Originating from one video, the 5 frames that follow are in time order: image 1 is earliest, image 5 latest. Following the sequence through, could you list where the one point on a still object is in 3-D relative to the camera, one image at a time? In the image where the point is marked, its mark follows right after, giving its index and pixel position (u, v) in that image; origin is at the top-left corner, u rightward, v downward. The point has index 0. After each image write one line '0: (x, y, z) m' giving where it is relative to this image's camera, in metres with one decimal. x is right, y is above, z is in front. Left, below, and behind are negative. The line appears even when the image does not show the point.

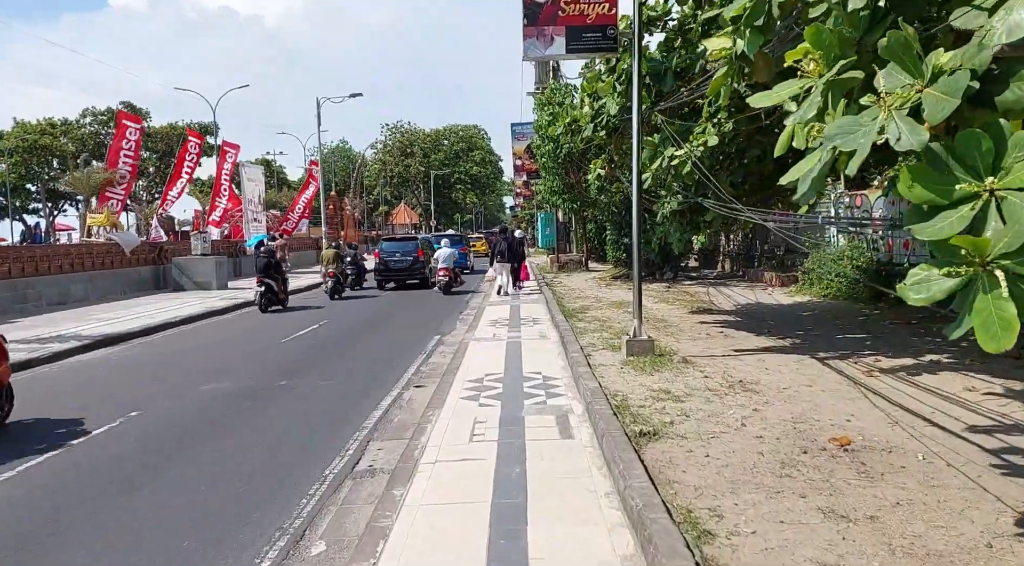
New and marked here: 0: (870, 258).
0: (+7.3, +0.5, +15.7) m
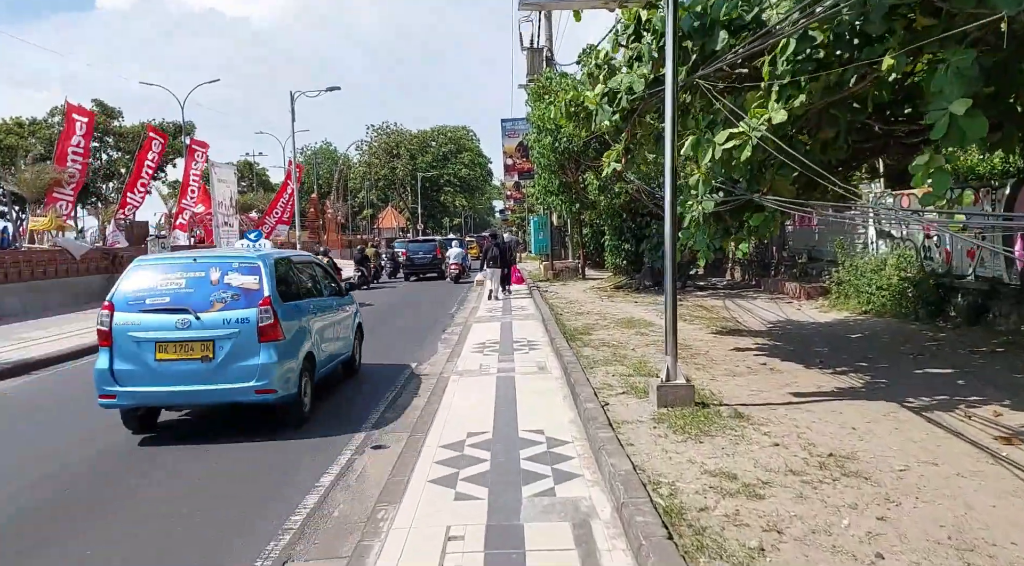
0: (+7.1, +0.3, +13.4) m
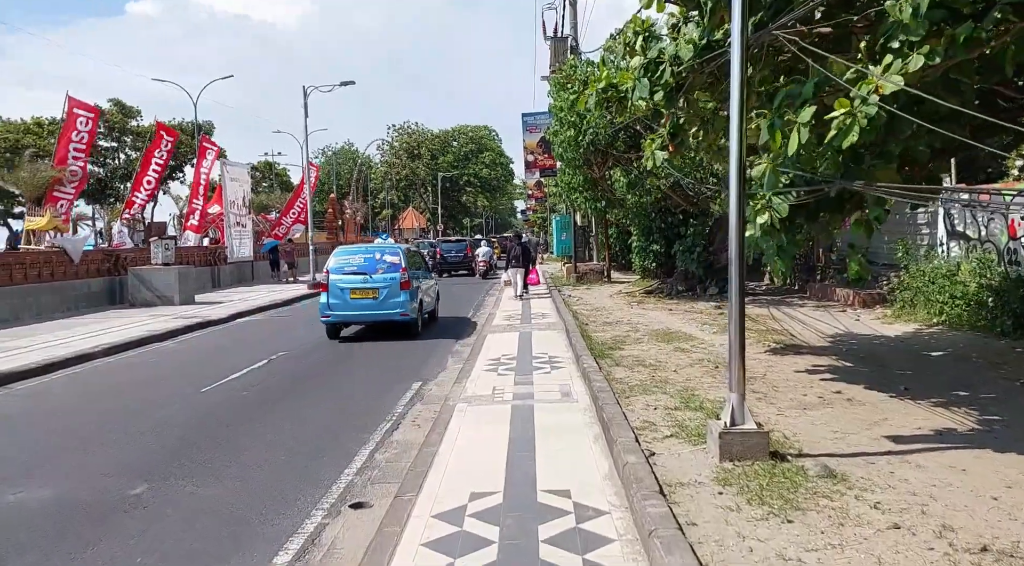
0: (+7.4, +0.1, +11.6) m
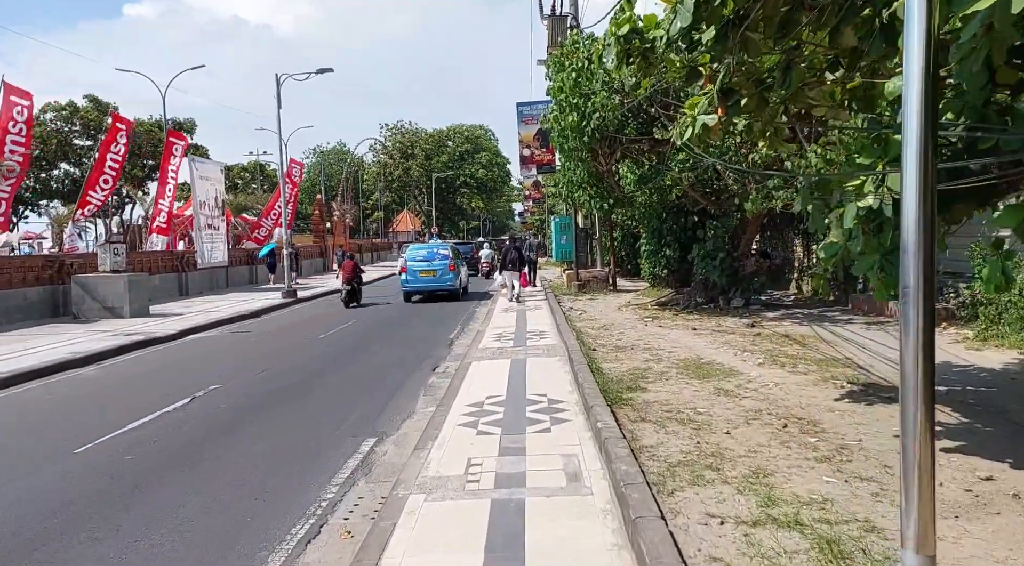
0: (+7.3, -0.1, +8.9) m
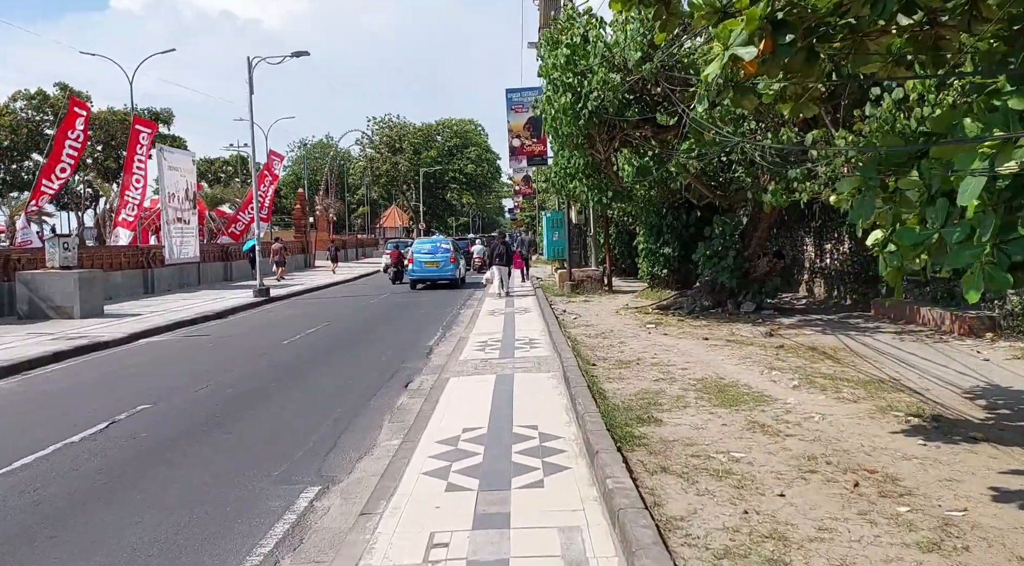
0: (+7.1, -0.2, +7.4) m
